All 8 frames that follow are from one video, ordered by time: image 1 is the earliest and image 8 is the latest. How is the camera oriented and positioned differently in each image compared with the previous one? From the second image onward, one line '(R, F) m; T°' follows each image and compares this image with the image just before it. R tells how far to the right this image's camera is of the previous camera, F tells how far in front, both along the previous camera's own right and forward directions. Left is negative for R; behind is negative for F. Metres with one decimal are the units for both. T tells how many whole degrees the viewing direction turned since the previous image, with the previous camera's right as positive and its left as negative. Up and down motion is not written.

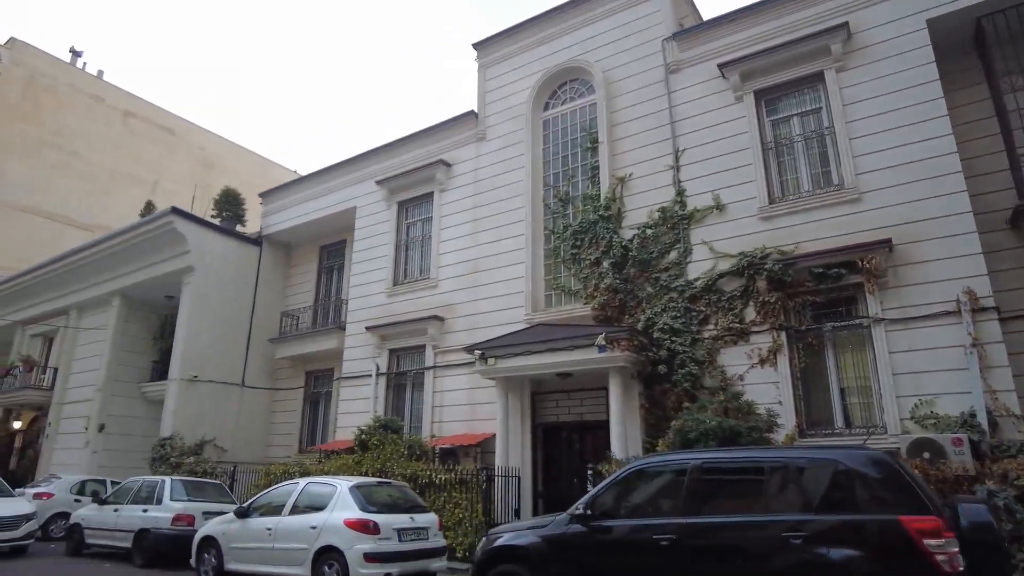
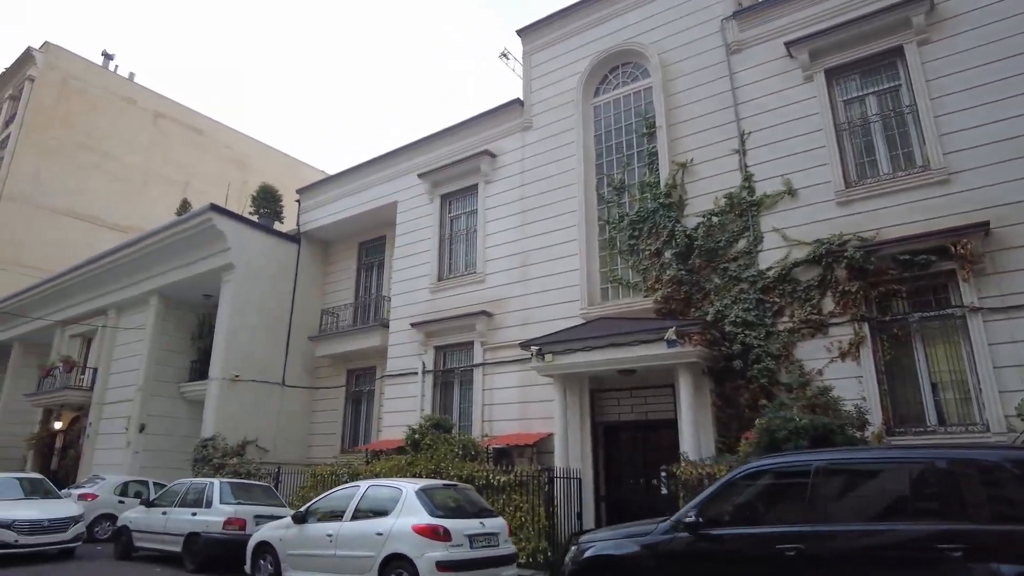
(-0.6, +0.5) m; -2°
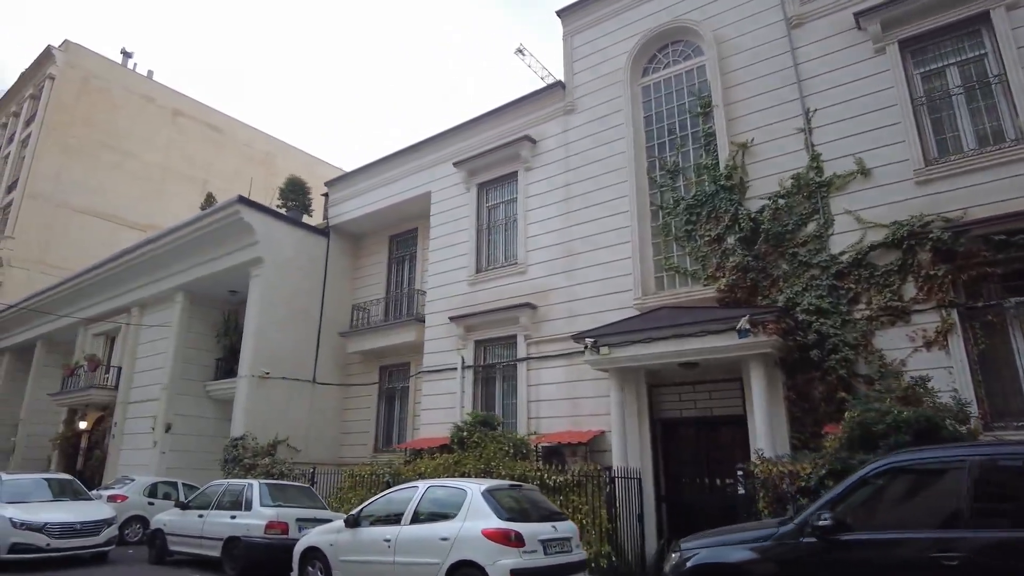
(-0.6, +0.6) m; -1°
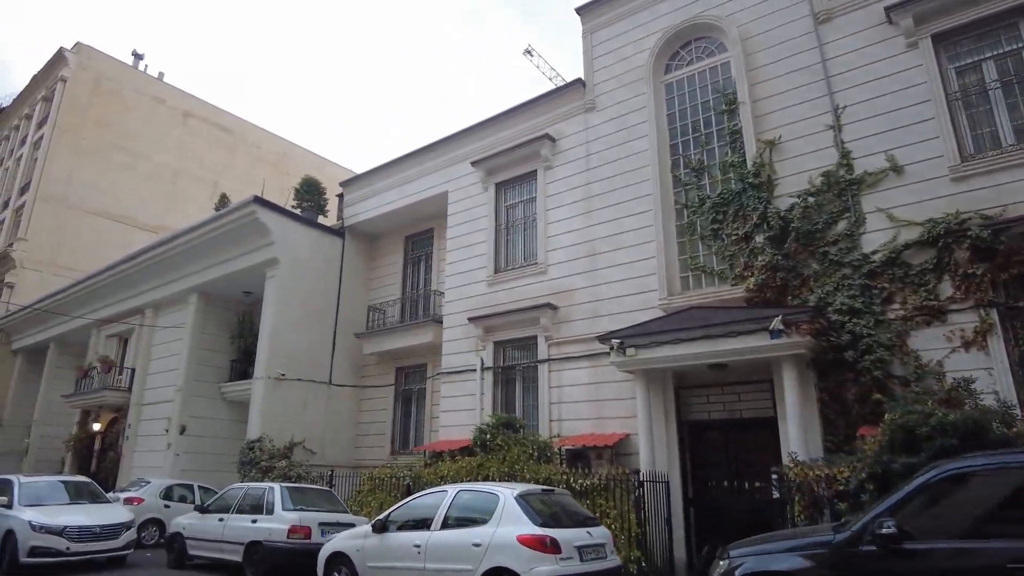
(-0.3, +0.2) m; 0°
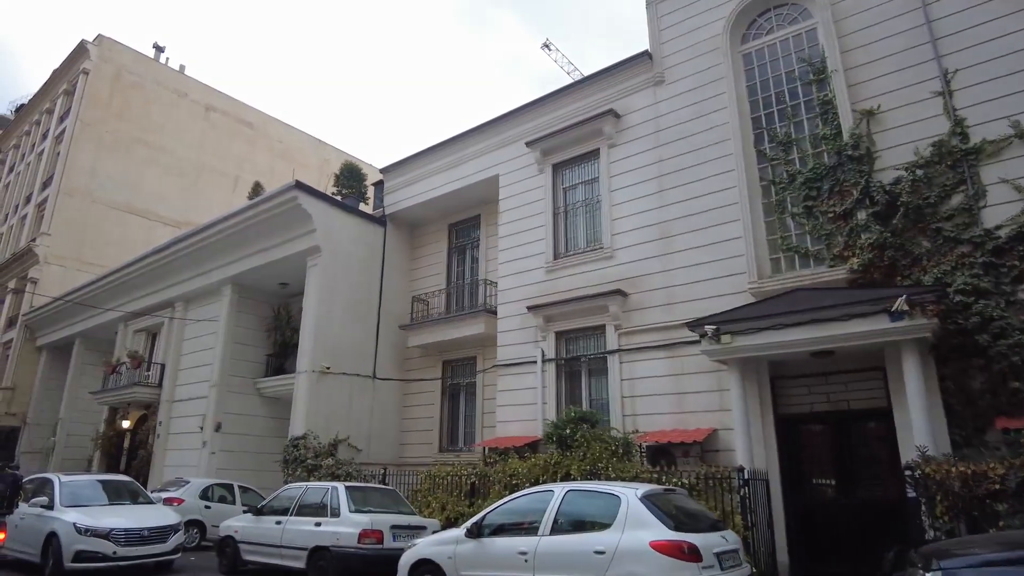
(-1.0, +0.8) m; -1°
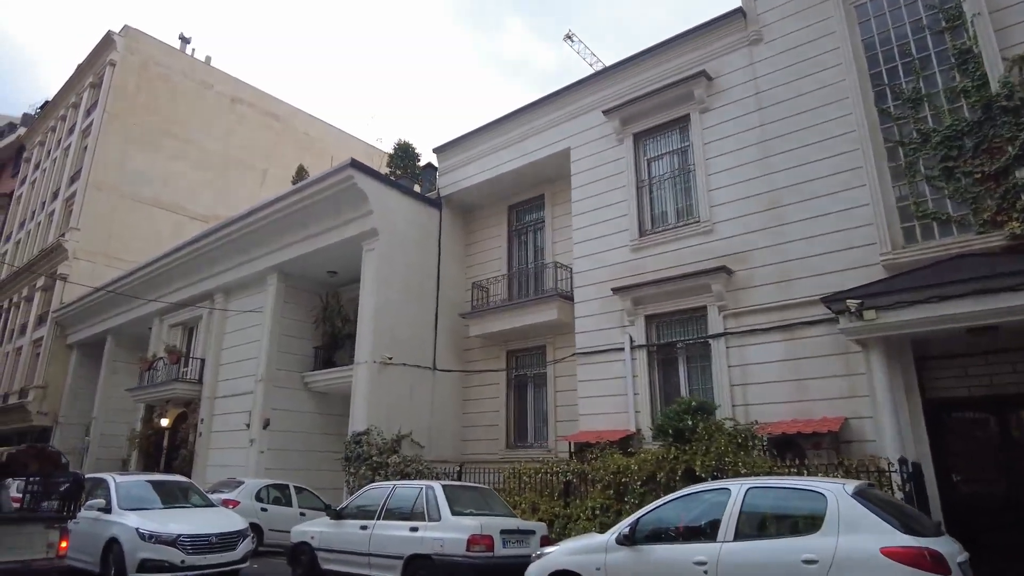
(-1.3, +1.1) m; -1°
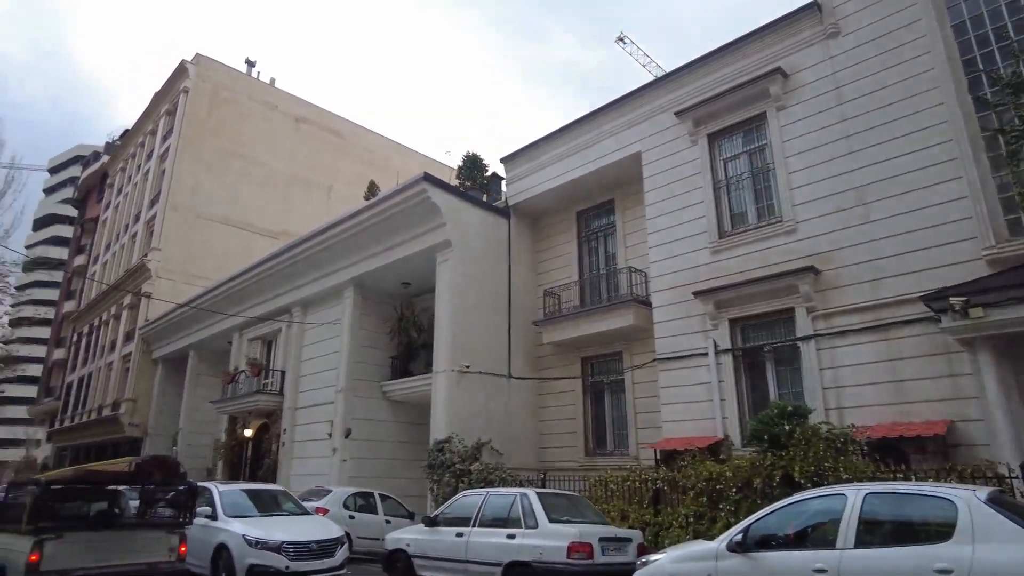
(-0.4, -0.1) m; -5°
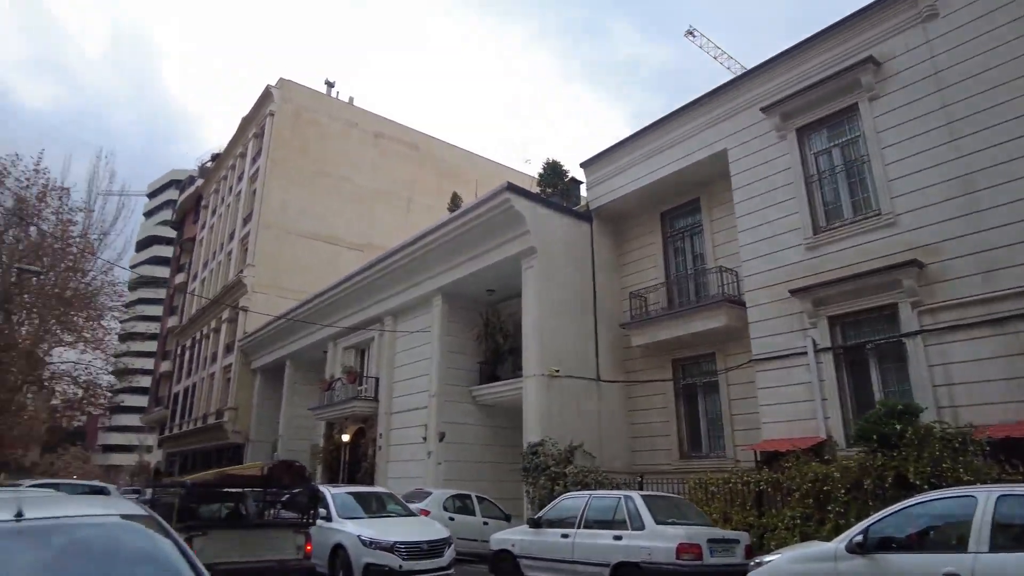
(-0.3, -0.2) m; -6°
